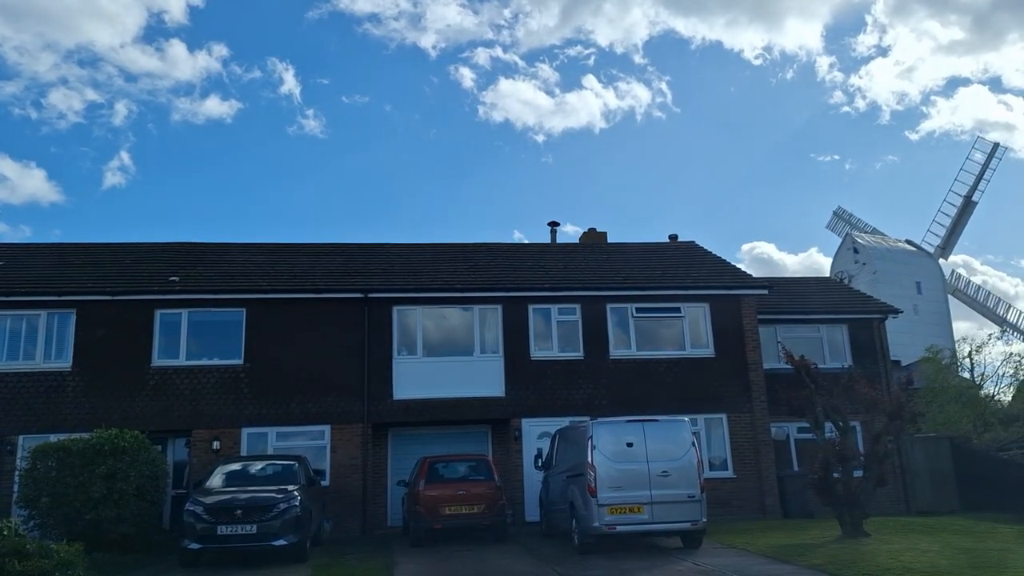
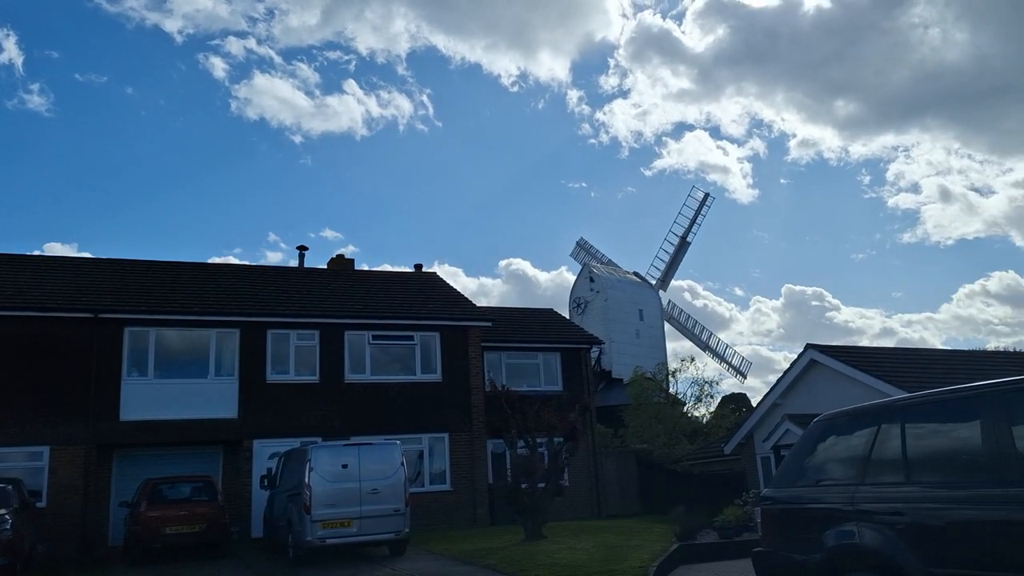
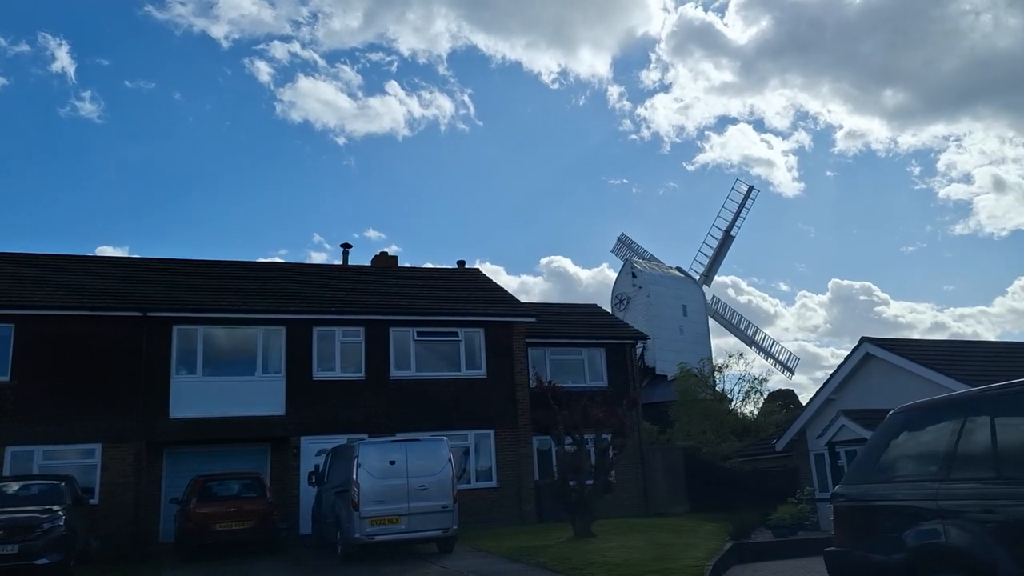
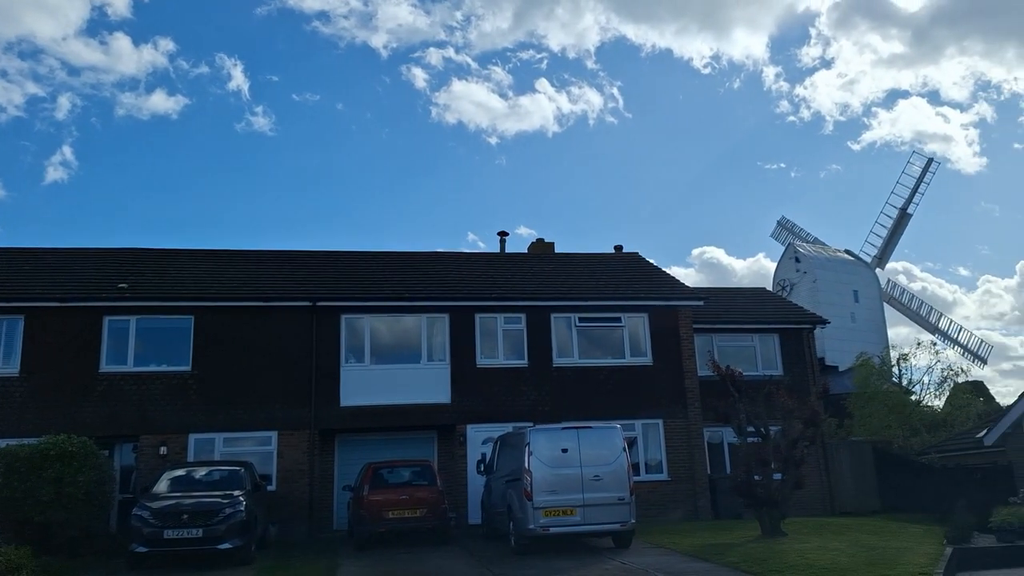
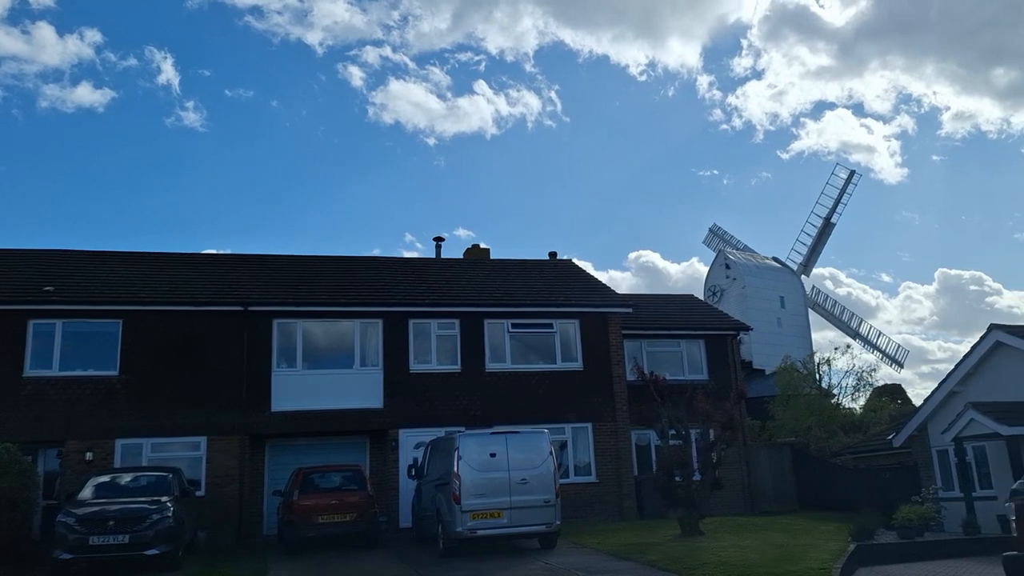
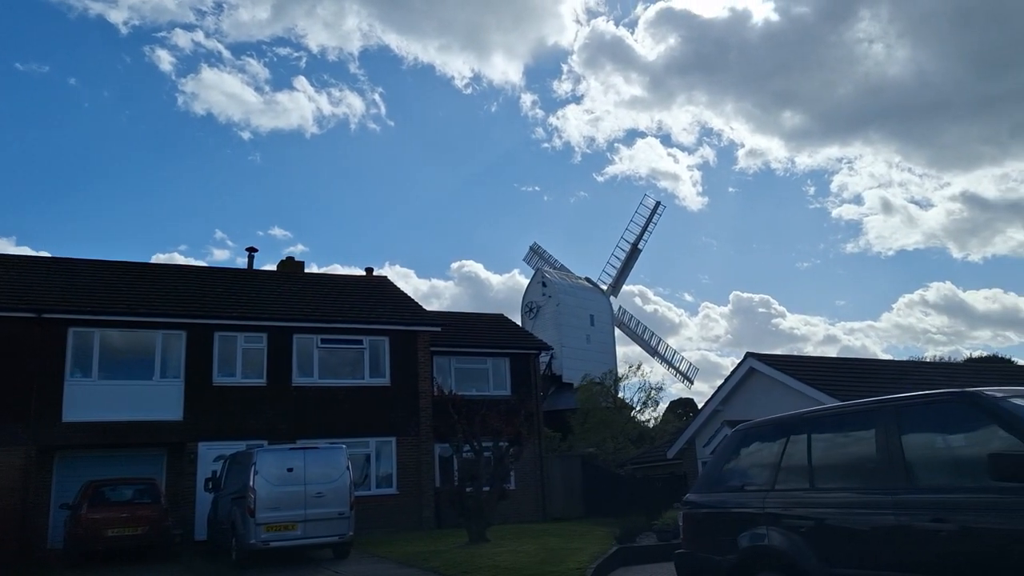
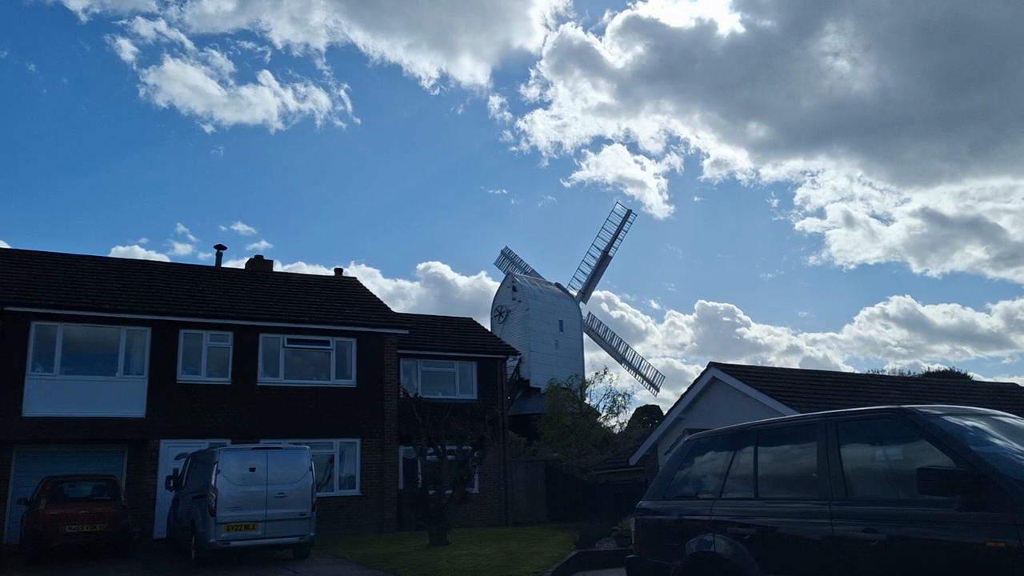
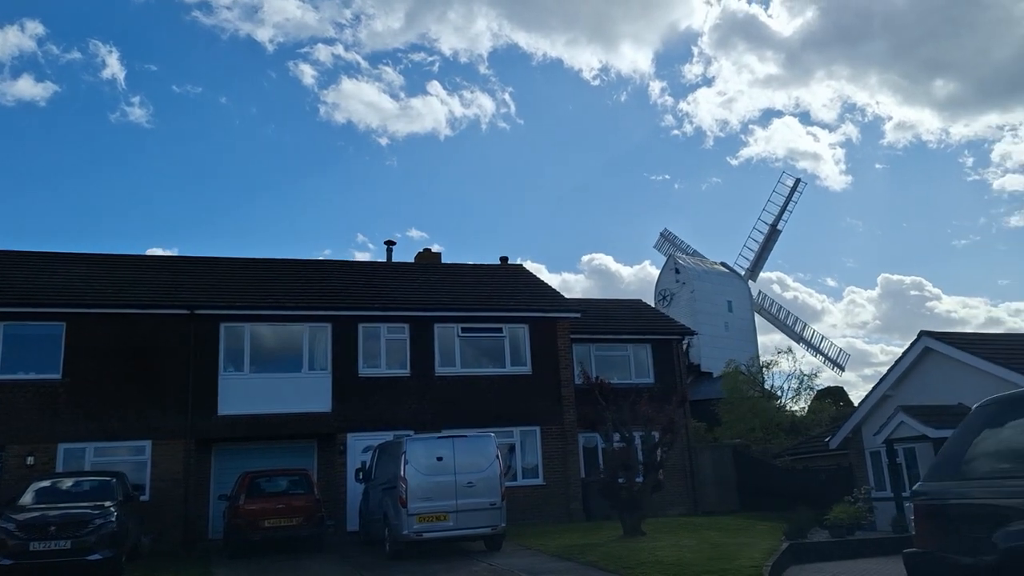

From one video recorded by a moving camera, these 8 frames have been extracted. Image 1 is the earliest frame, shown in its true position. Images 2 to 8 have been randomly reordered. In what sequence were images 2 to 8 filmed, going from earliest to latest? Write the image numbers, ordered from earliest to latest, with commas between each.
4, 5, 8, 3, 2, 6, 7
